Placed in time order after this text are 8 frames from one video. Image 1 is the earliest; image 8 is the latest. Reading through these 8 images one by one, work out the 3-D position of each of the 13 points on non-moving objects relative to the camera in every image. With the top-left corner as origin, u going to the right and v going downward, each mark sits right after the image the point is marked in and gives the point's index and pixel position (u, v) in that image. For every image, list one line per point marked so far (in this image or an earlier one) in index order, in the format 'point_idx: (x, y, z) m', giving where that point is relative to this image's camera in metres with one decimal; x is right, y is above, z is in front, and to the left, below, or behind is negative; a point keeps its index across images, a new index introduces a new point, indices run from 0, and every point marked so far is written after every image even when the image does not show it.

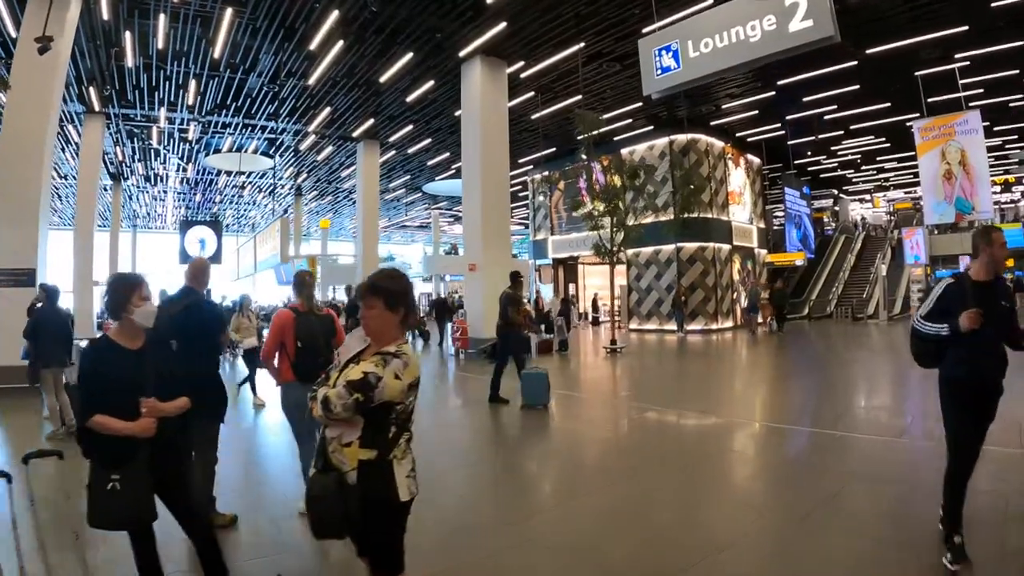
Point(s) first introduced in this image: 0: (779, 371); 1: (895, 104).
0: (+5.5, -1.6, +12.1) m
1: (+10.0, +4.8, +15.3) m
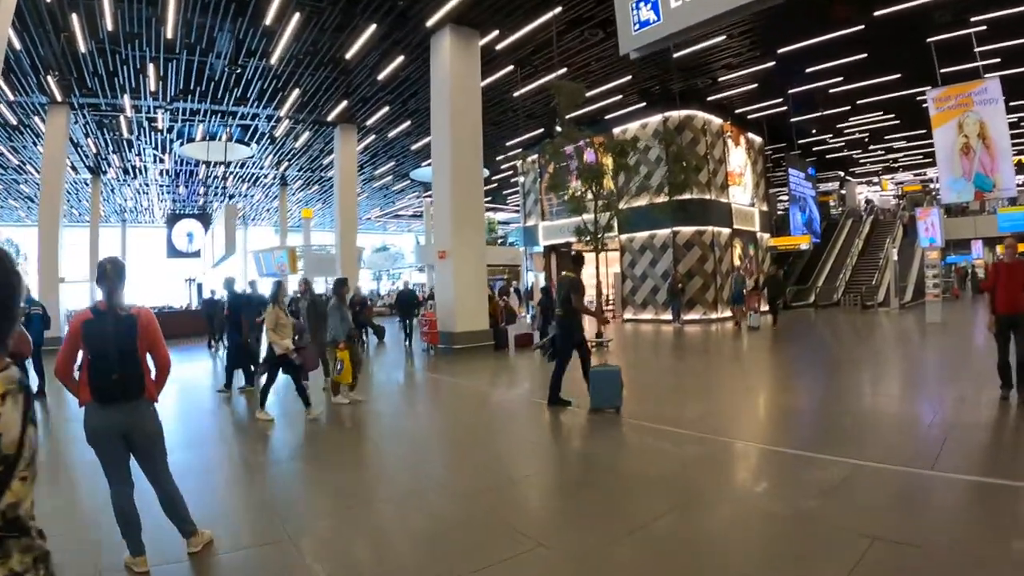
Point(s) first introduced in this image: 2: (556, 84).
0: (+5.0, -1.3, +11.1) m
1: (+9.5, +5.2, +14.1) m
2: (+0.9, +4.2, +12.1) m
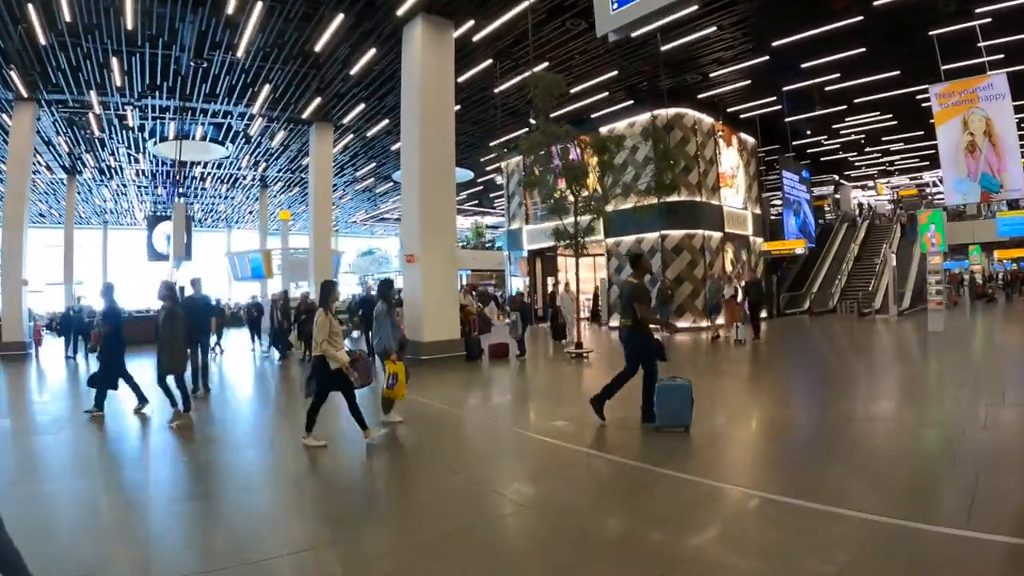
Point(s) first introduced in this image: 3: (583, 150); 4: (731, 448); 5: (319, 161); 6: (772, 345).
0: (+4.6, -1.5, +10.4) m
1: (+9.1, +5.0, +13.5) m
2: (+0.5, +4.1, +11.3) m
3: (+1.4, +2.8, +11.9) m
4: (+2.2, -1.7, +5.8) m
5: (-5.7, +3.8, +17.4) m
6: (+5.7, -1.3, +12.9) m
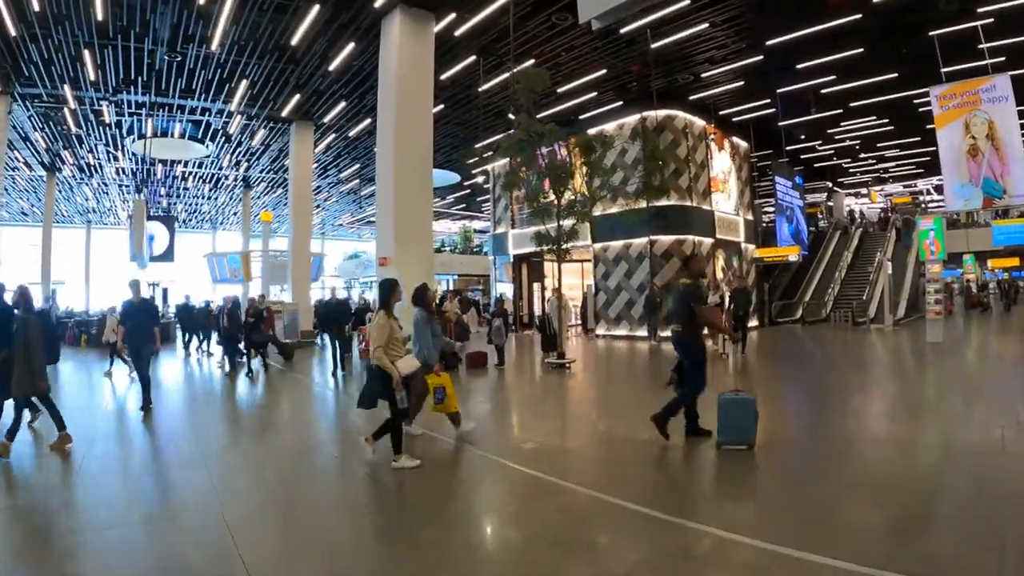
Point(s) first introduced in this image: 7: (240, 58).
0: (+4.3, -1.6, +9.9) m
1: (+8.7, +4.8, +13.1) m
2: (+0.1, +4.0, +10.9) m
3: (+1.1, +2.7, +11.4) m
4: (+1.9, -1.7, +5.3) m
5: (-6.1, +3.7, +16.8) m
6: (+5.4, -1.4, +12.5) m
7: (-6.2, +5.3, +13.3) m
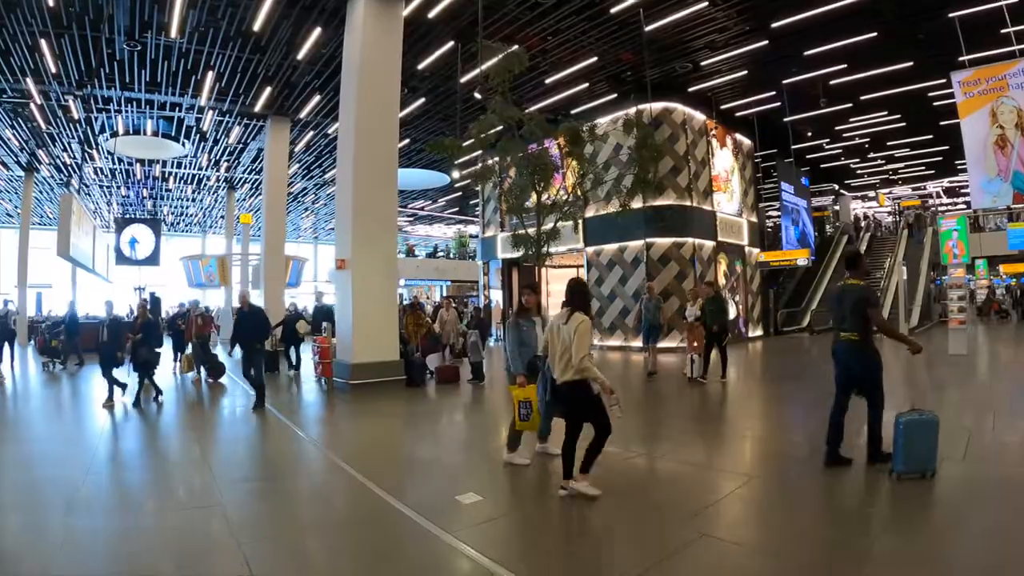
0: (+3.9, -1.7, +8.8) m
1: (+8.4, +4.7, +12.1) m
2: (-0.2, +3.9, +9.9) m
3: (+0.8, +2.6, +10.4) m
4: (+1.5, -1.8, +4.3) m
5: (-6.4, +3.5, +15.9) m
6: (+5.0, -1.6, +11.4) m
7: (-6.6, +5.1, +12.4) m
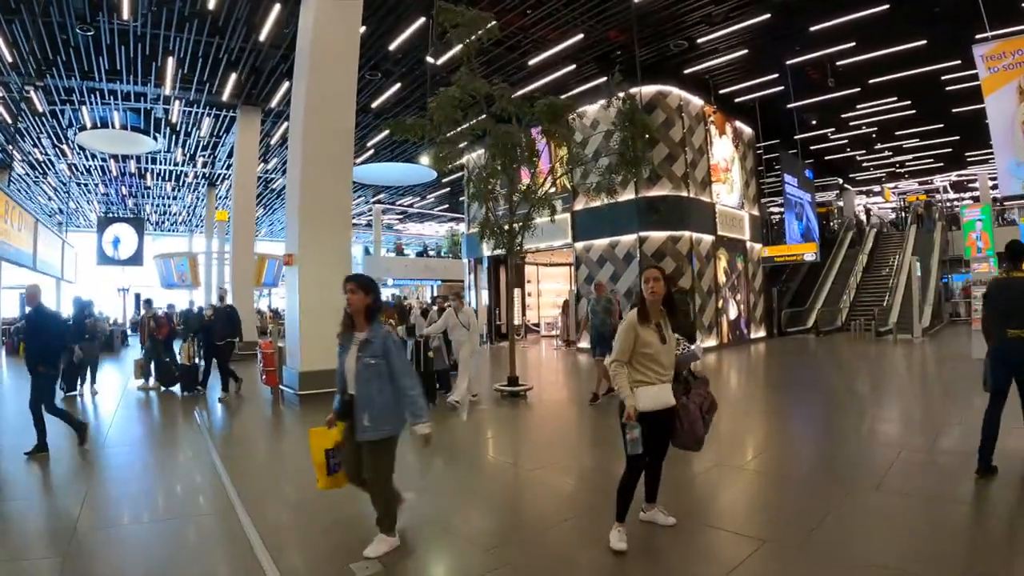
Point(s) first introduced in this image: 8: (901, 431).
0: (+3.6, -1.7, +7.9) m
1: (+8.0, +4.7, +11.1) m
2: (-0.5, +3.9, +8.9) m
3: (+0.4, +2.6, +9.4) m
4: (+1.2, -1.8, +3.3) m
5: (-6.8, +3.5, +14.9) m
6: (+4.7, -1.5, +10.5) m
7: (-6.9, +5.1, +11.5) m
8: (+4.4, -1.6, +6.6) m
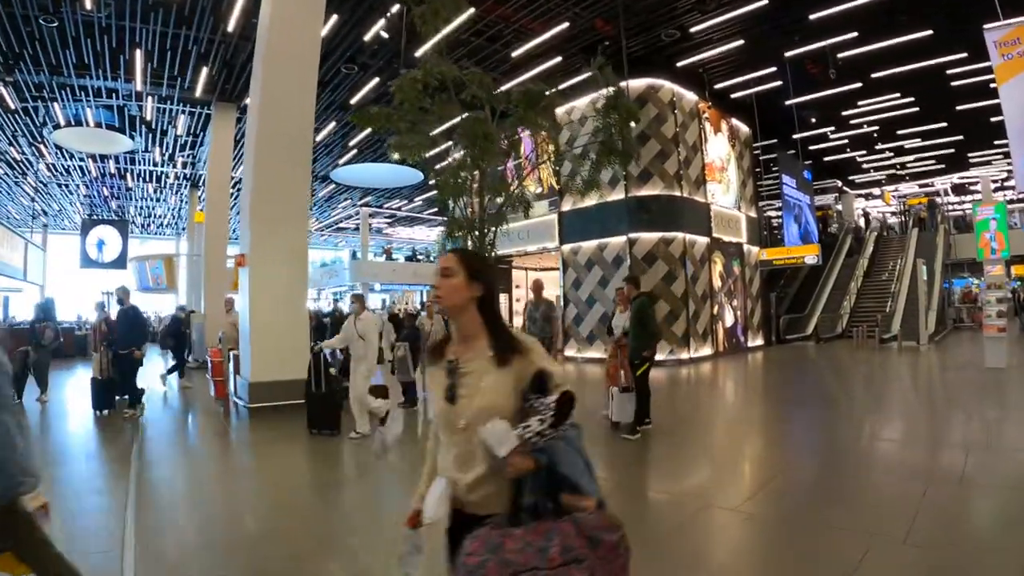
0: (+3.3, -1.8, +7.2) m
1: (+7.7, +4.6, +10.5) m
2: (-0.9, +3.8, +8.3) m
3: (+0.1, +2.5, +8.8) m
4: (+0.9, -1.8, +2.7) m
5: (-7.1, +3.4, +14.3) m
6: (+4.4, -1.6, +9.8) m
7: (-7.2, +5.0, +10.8) m
8: (+4.1, -1.7, +5.9) m
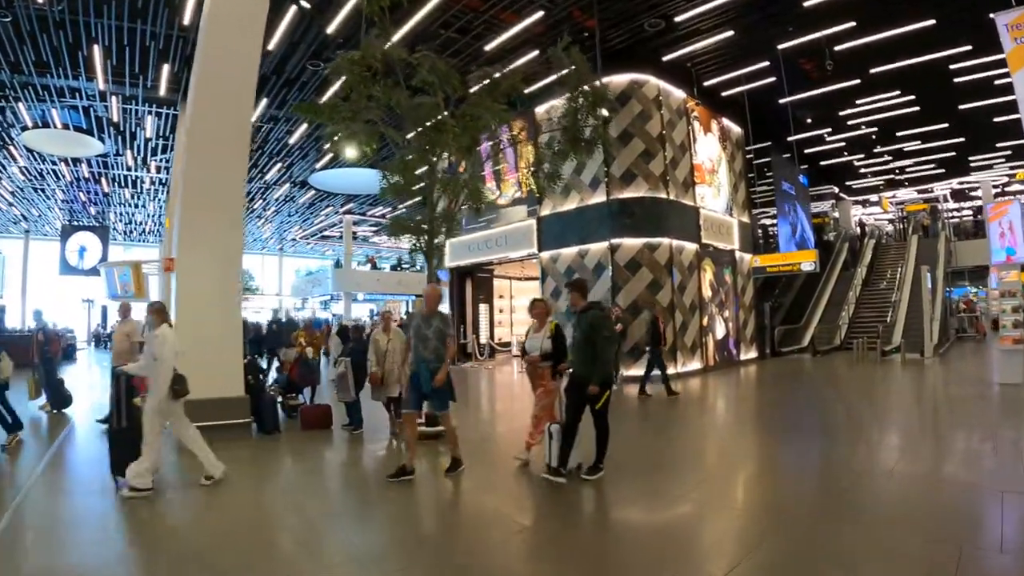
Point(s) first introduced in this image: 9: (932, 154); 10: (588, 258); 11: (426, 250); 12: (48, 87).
0: (+2.8, -1.9, +6.5) m
1: (+7.3, +4.5, +9.9) m
2: (-1.3, +3.7, +7.6) m
3: (-0.3, +2.4, +8.1) m
4: (+0.5, -1.8, +1.9) m
5: (-7.6, +3.2, +13.6) m
6: (+3.9, -1.8, +9.1) m
7: (-7.7, +4.9, +10.1) m
8: (+3.6, -1.8, +5.2) m
9: (+13.7, +4.3, +19.0) m
10: (+1.5, +0.5, +10.8) m
11: (-0.8, +0.6, +8.2) m
12: (-11.2, +4.8, +14.1) m
